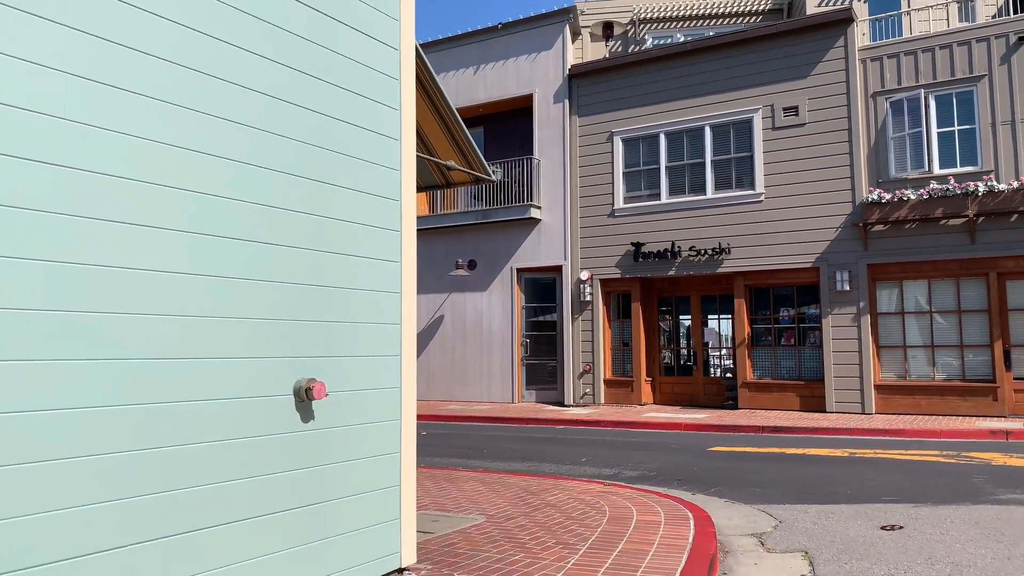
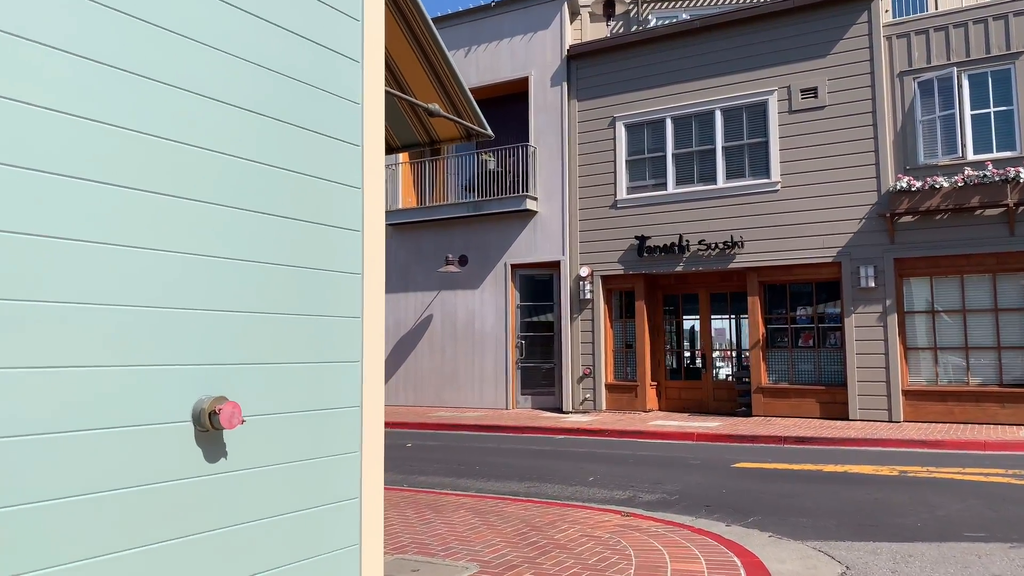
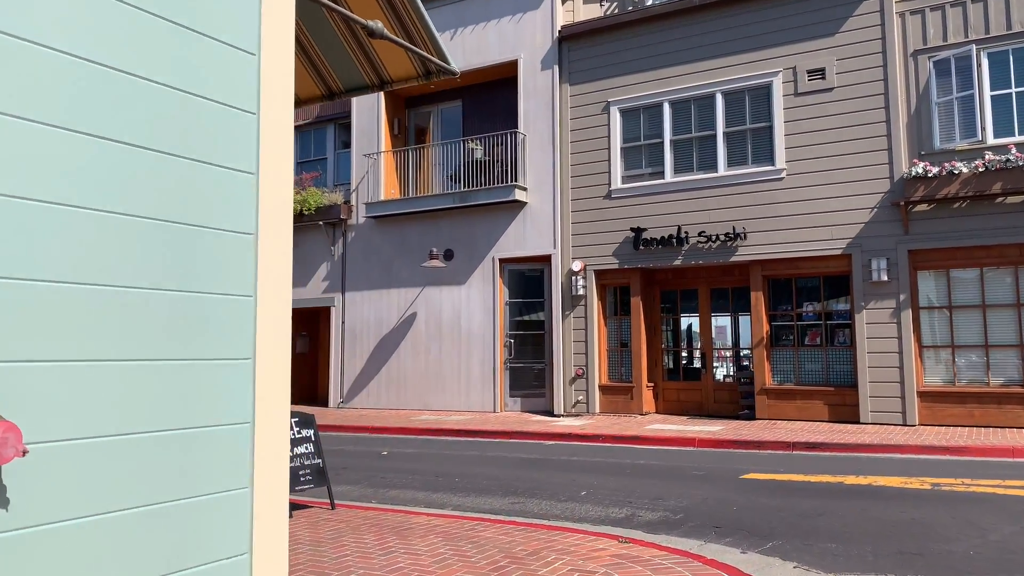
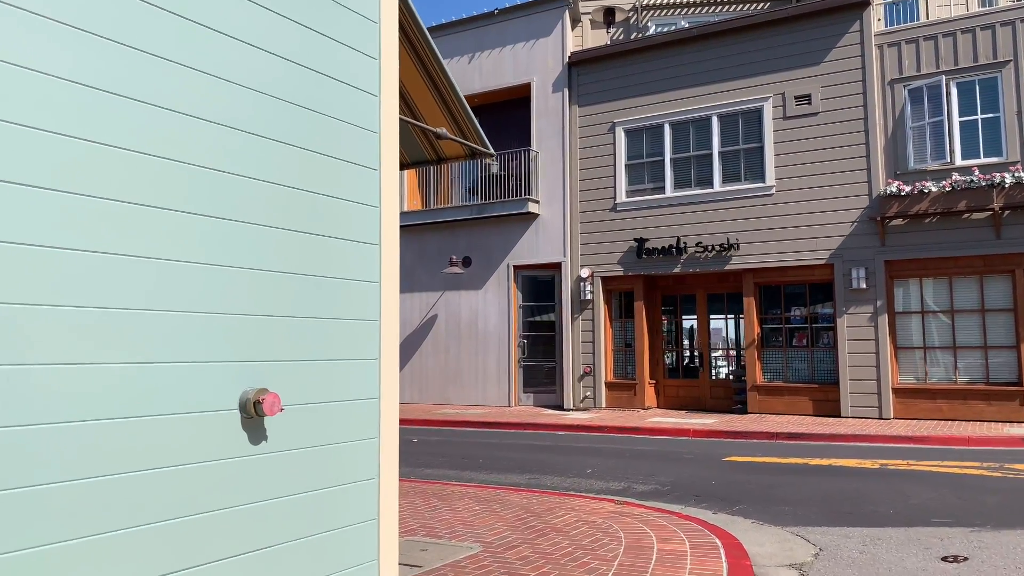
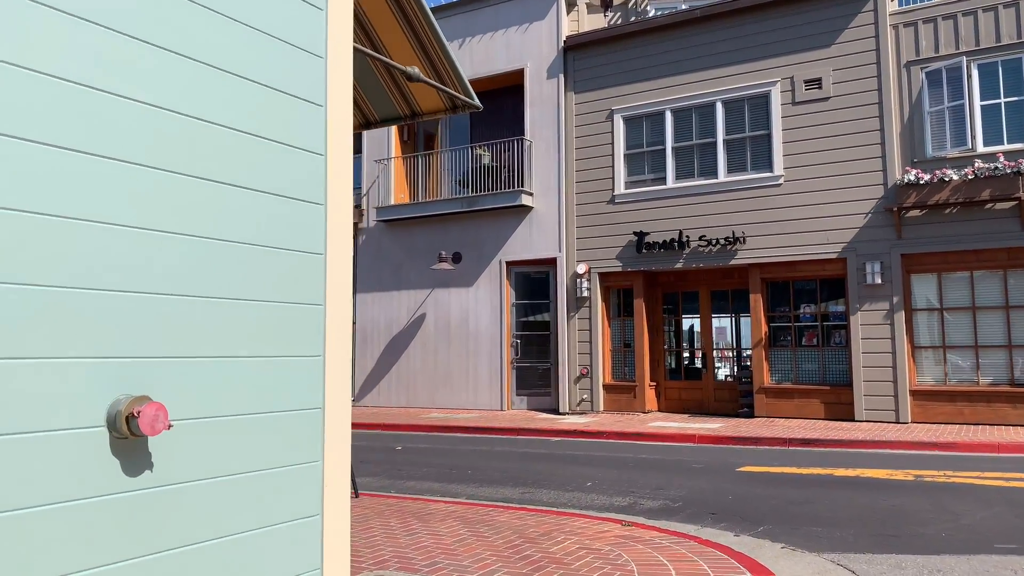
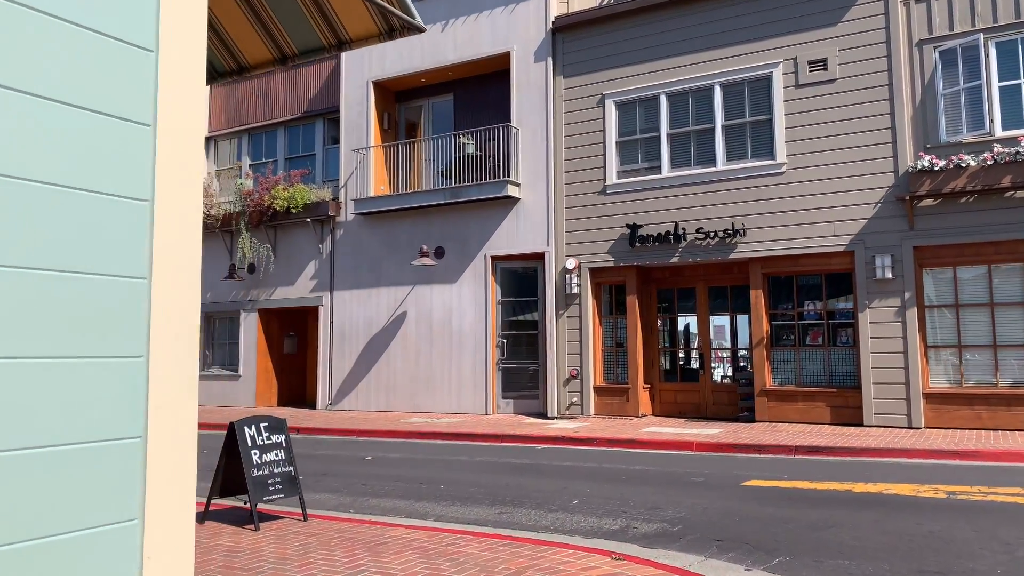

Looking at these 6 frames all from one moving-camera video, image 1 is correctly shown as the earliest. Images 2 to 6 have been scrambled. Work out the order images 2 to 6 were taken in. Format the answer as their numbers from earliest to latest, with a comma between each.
4, 2, 5, 3, 6
